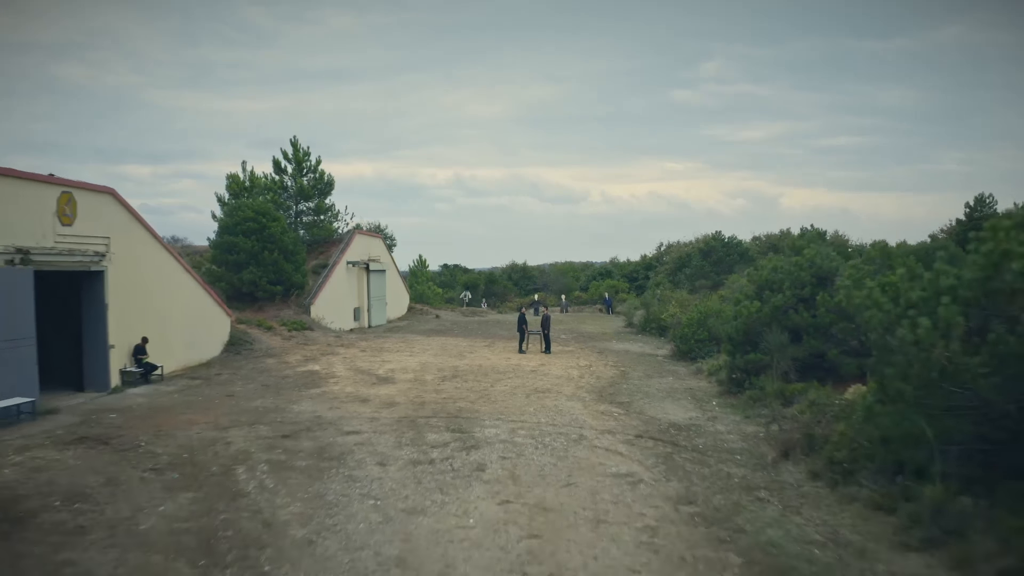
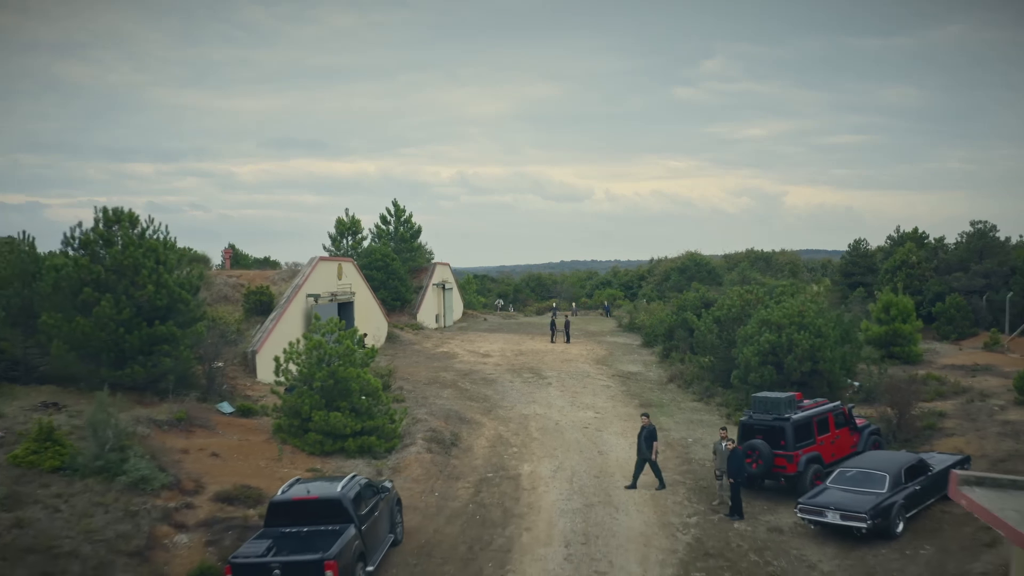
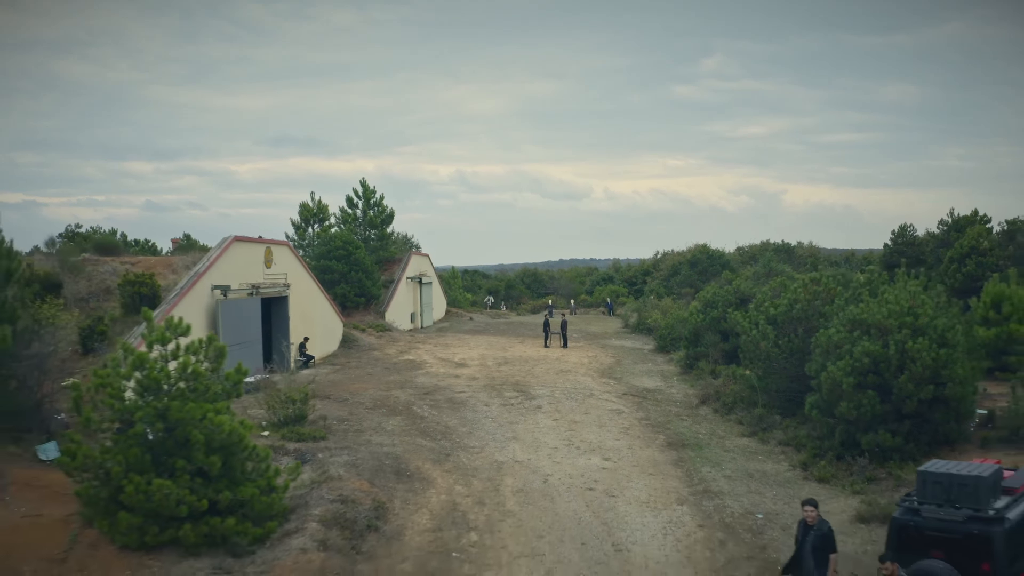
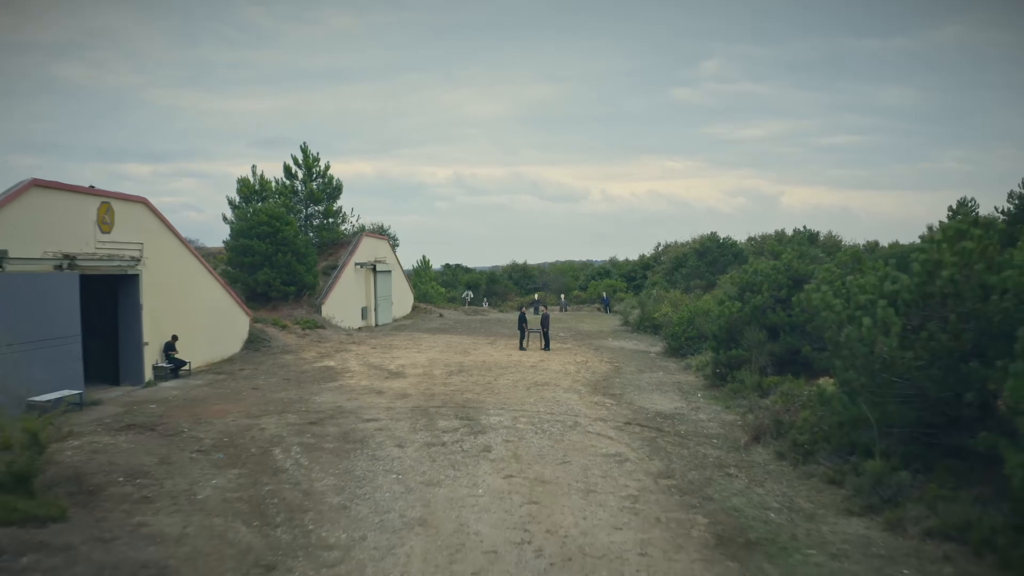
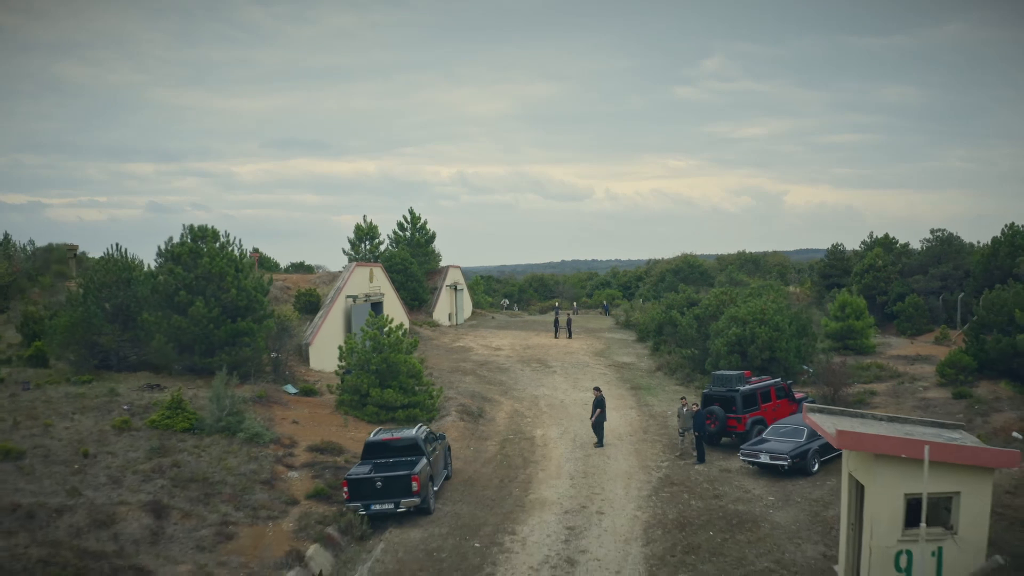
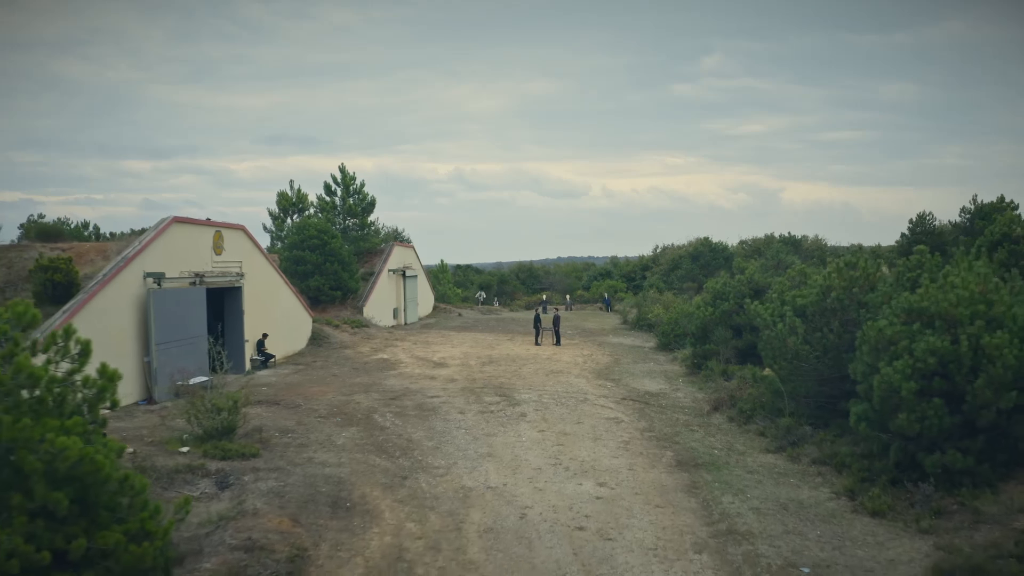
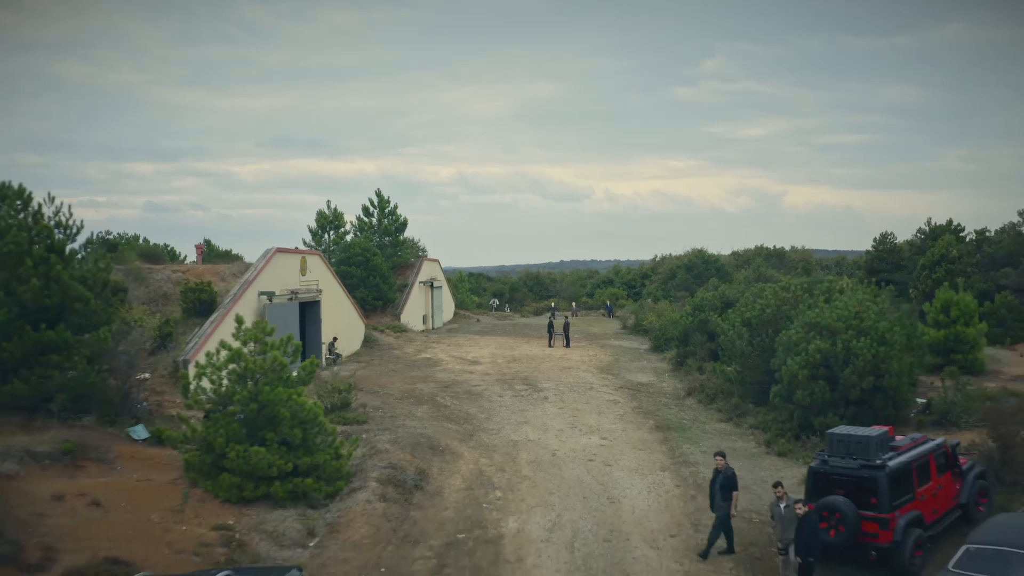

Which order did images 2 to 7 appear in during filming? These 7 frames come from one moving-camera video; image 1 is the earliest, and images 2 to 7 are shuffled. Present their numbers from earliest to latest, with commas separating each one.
4, 6, 3, 7, 2, 5
